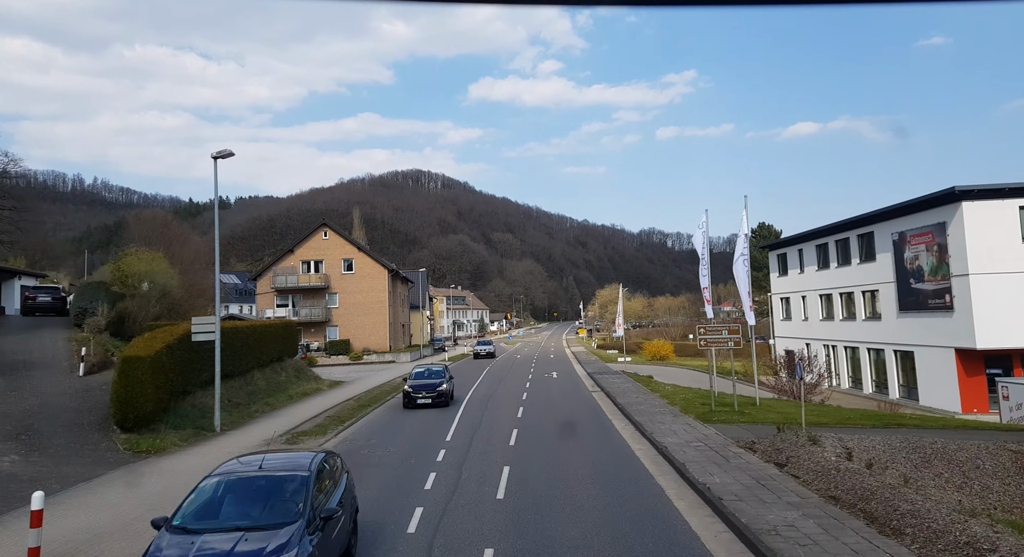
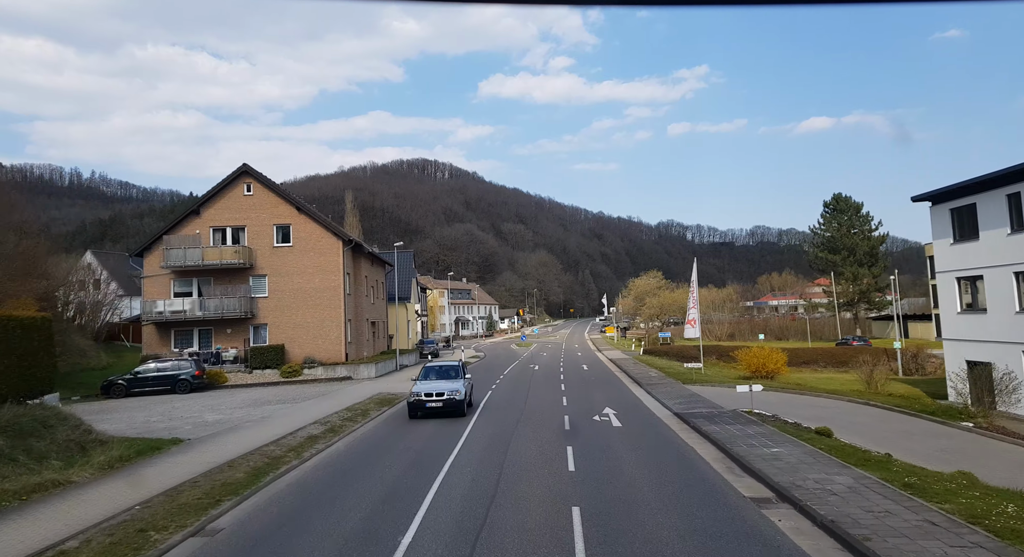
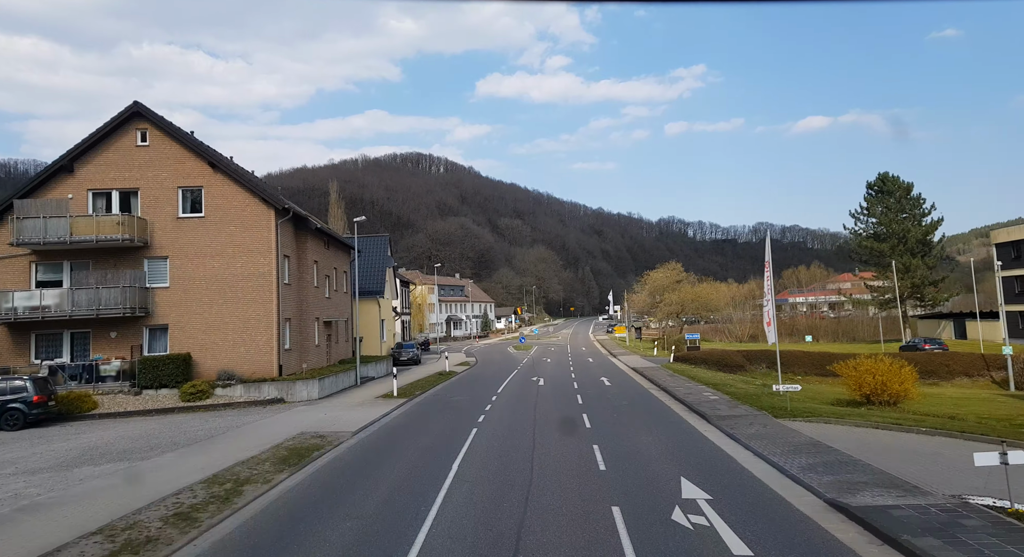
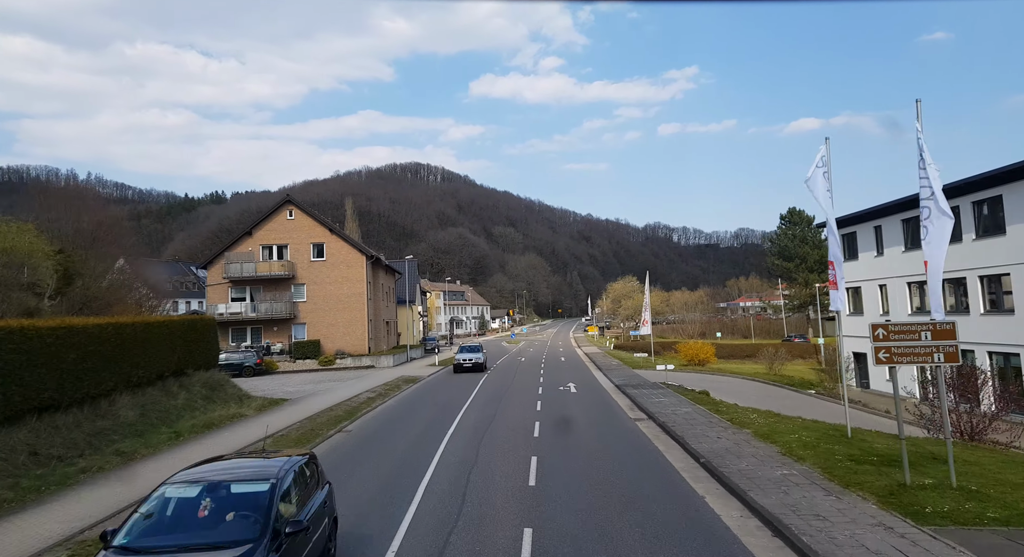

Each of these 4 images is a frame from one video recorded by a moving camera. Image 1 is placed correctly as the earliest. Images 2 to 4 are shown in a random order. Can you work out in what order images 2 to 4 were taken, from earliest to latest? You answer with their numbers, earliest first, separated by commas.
4, 2, 3
